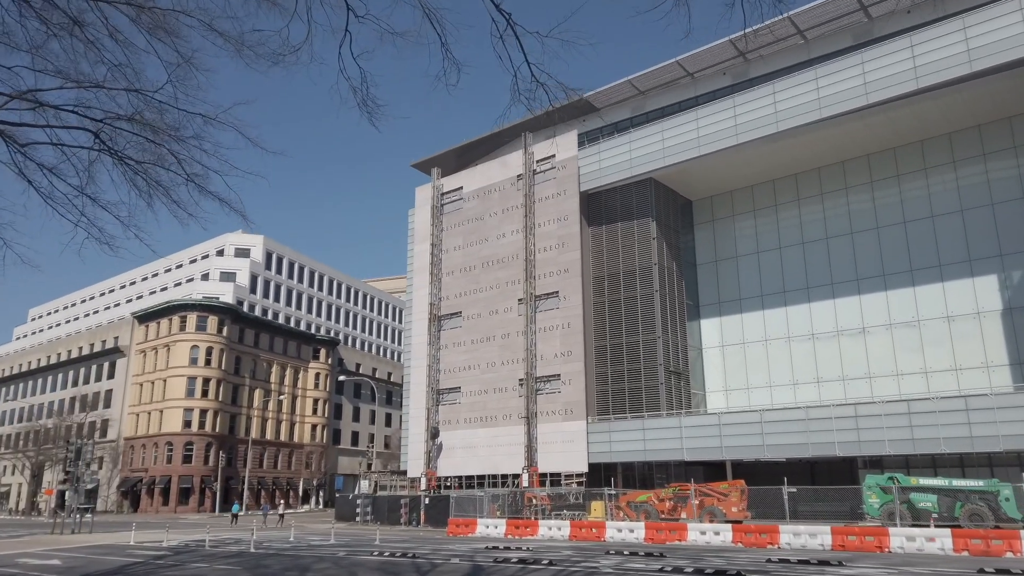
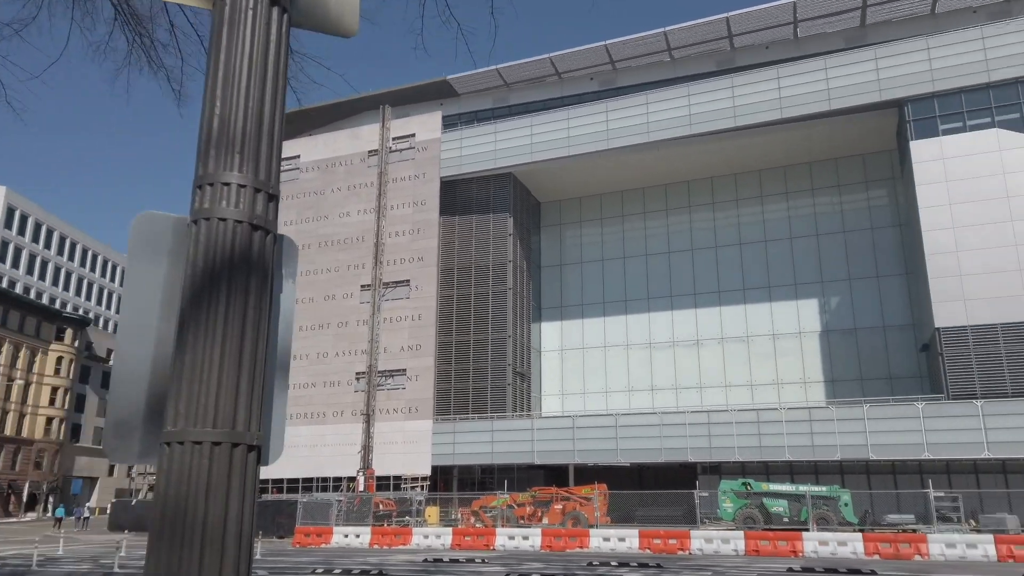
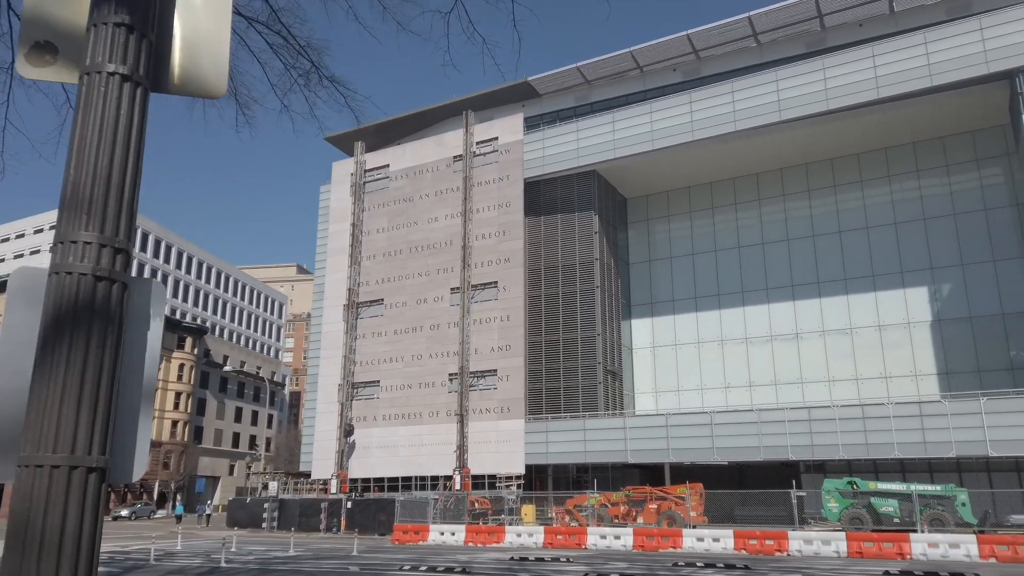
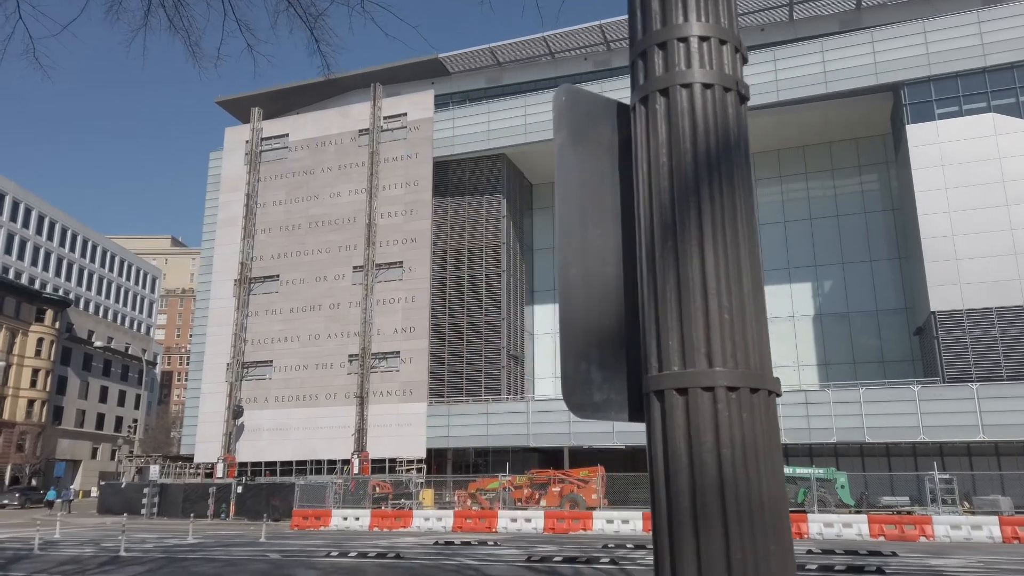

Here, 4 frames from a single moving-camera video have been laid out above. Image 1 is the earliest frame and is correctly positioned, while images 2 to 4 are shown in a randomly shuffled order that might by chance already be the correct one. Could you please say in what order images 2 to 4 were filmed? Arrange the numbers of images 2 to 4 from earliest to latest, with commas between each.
3, 2, 4
